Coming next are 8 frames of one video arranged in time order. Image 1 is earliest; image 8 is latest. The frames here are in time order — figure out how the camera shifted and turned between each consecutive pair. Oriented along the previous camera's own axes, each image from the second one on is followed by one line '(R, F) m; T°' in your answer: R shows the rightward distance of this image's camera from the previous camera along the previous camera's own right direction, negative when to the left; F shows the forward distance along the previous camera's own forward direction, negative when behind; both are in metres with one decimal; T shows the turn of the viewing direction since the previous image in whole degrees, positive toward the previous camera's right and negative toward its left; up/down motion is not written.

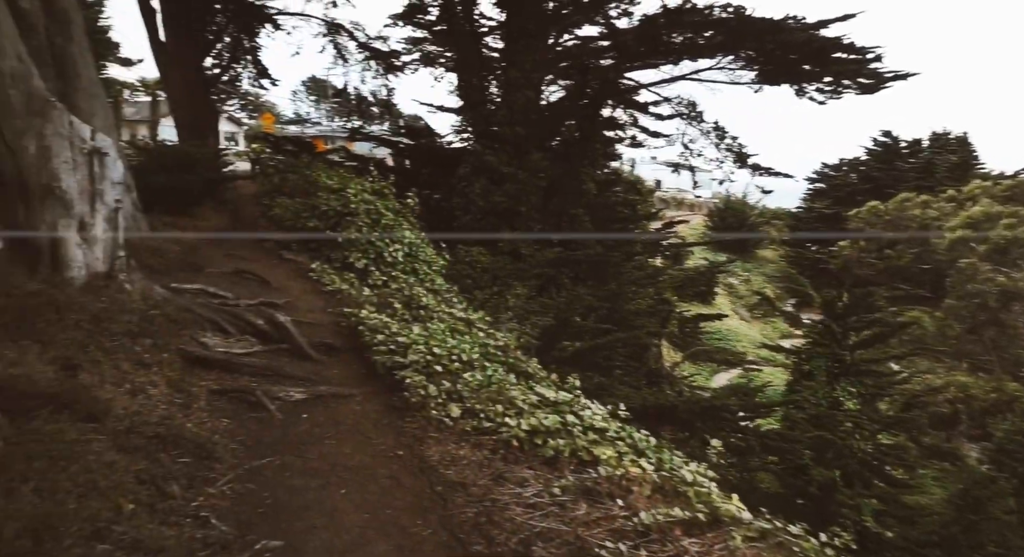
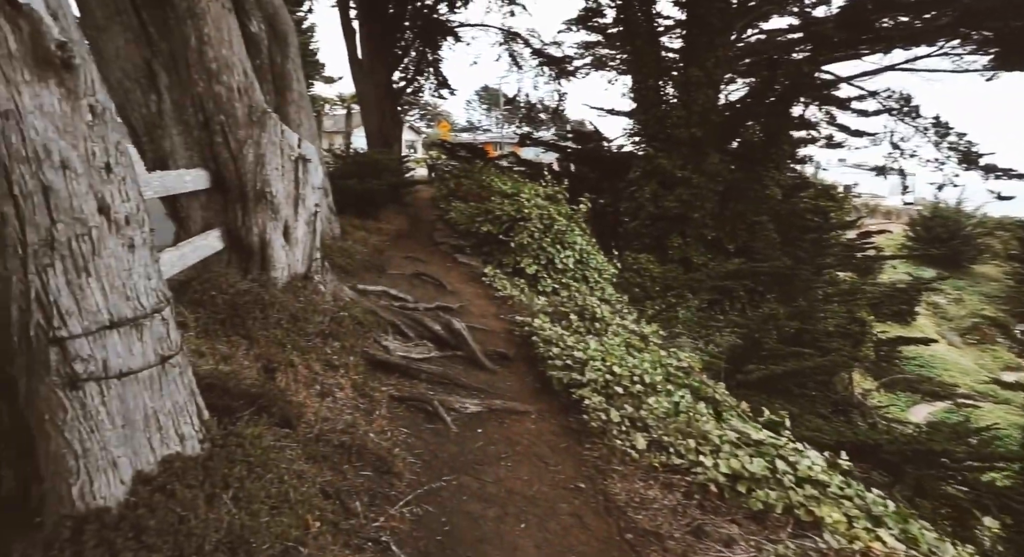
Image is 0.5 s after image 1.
(-0.4, +0.5) m; -17°
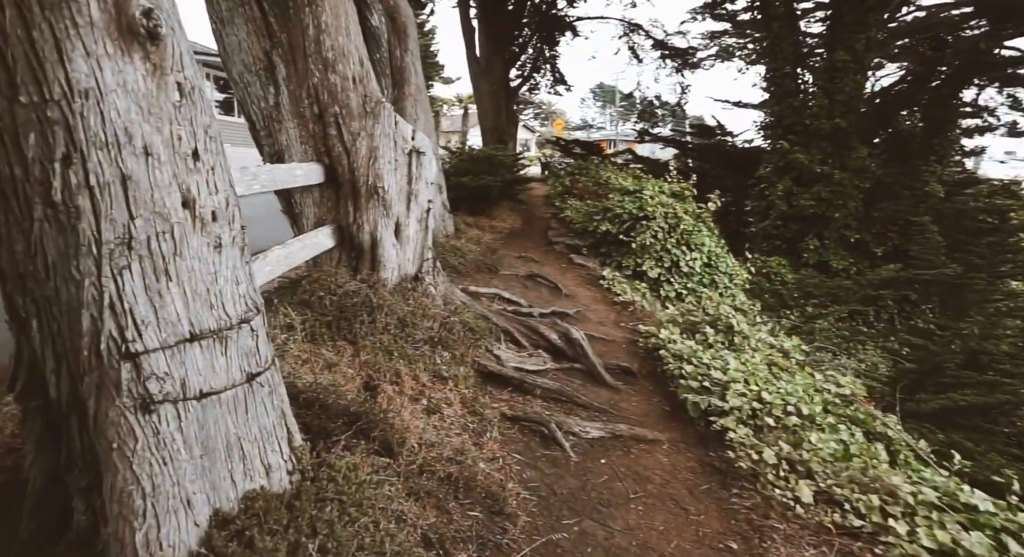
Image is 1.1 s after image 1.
(-0.2, +0.5) m; -12°
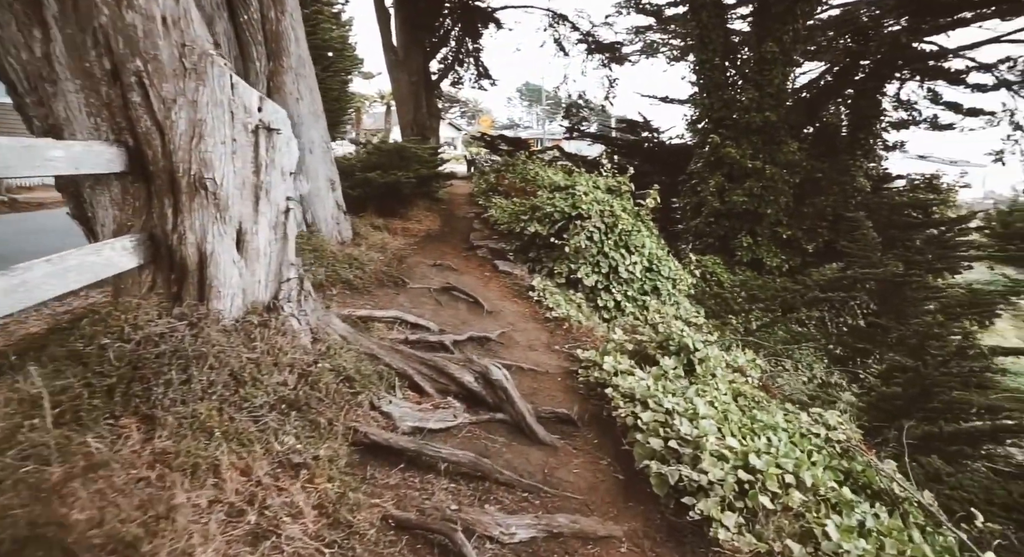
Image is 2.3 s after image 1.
(+0.2, +1.1) m; +7°
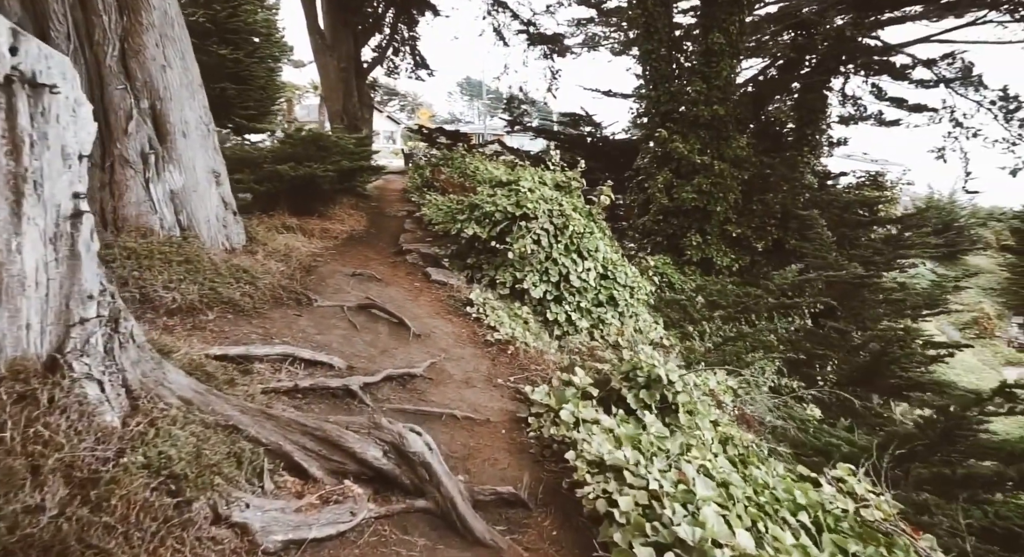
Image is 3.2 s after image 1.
(+0.1, +0.9) m; +6°
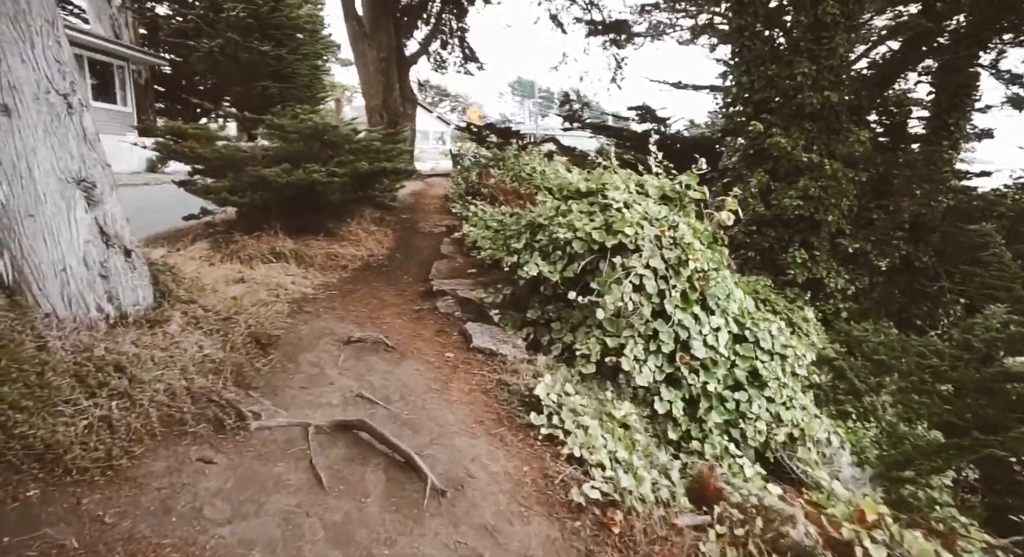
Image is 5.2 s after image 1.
(-0.3, +2.1) m; -5°
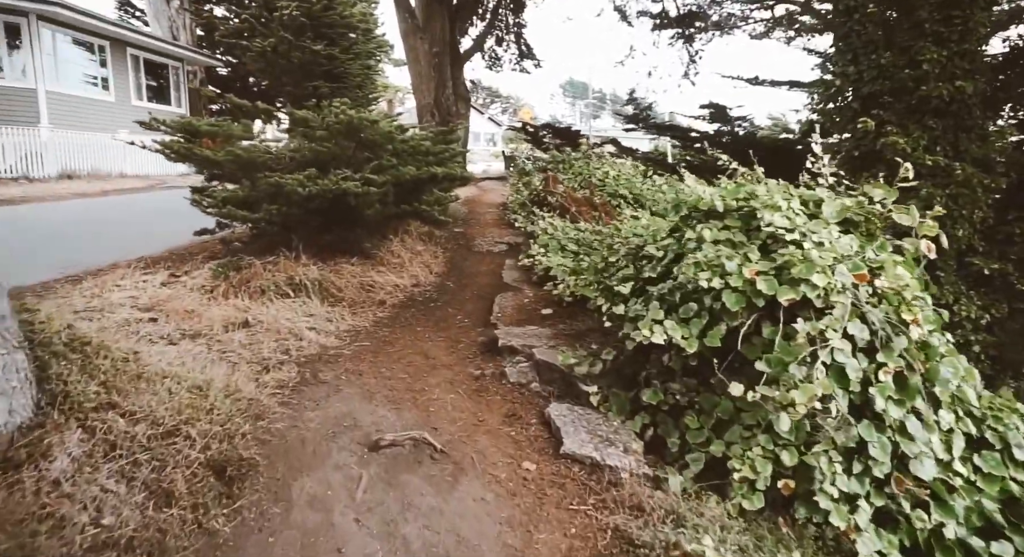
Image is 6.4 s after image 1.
(-0.3, +1.3) m; -5°
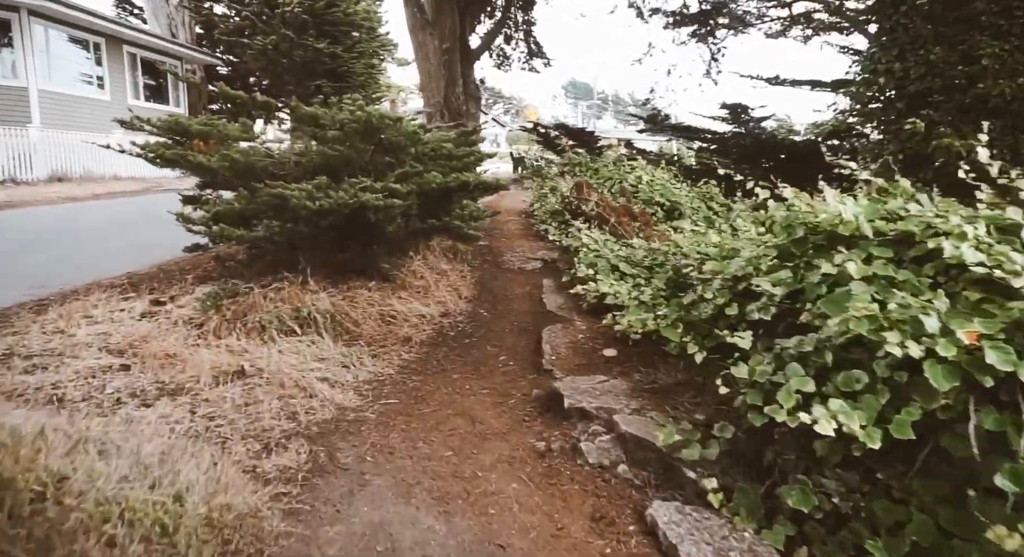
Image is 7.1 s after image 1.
(-0.3, +0.7) m; 0°
